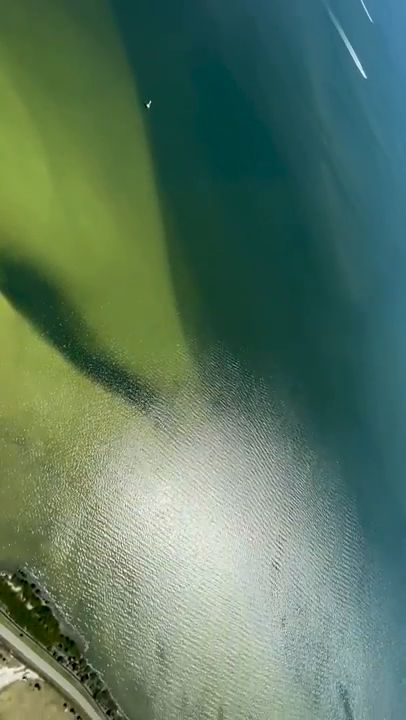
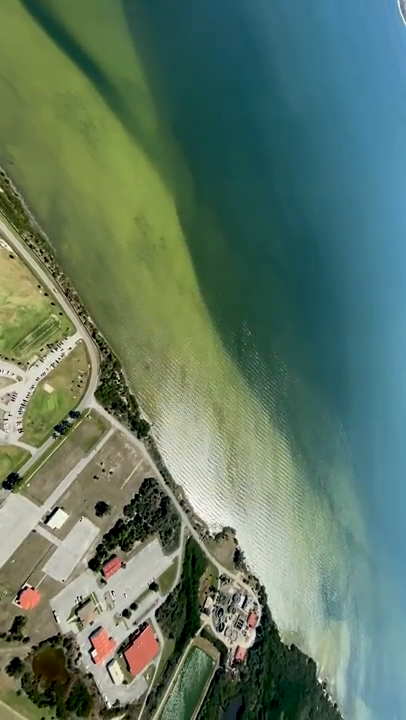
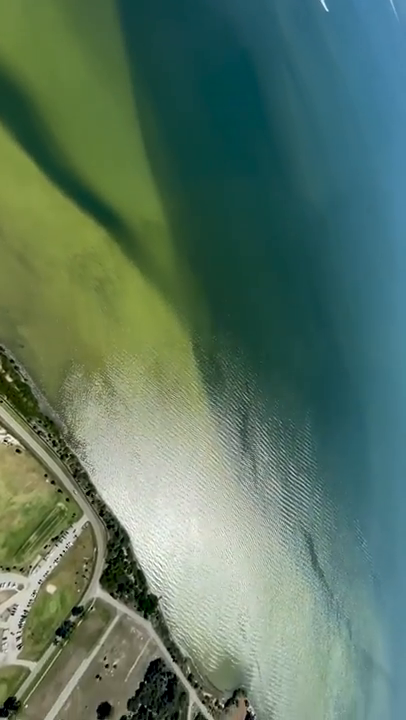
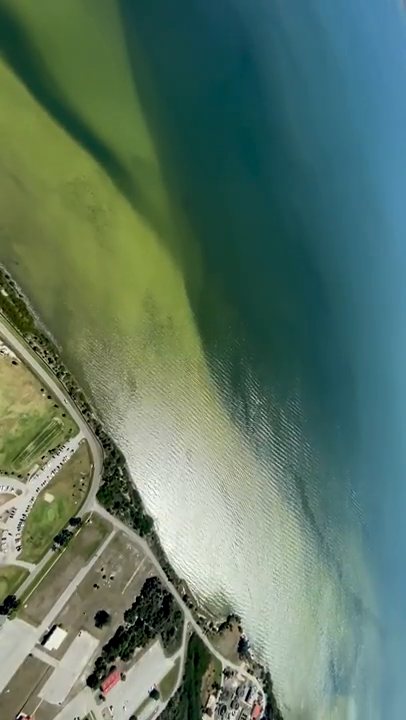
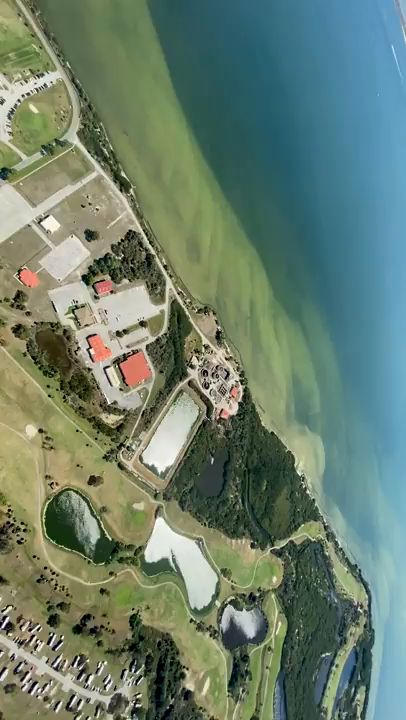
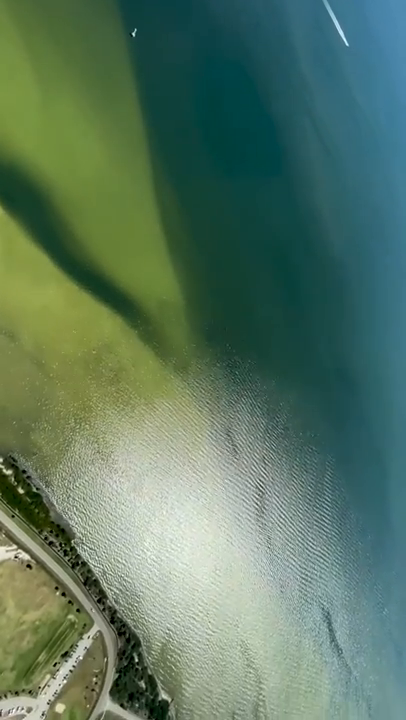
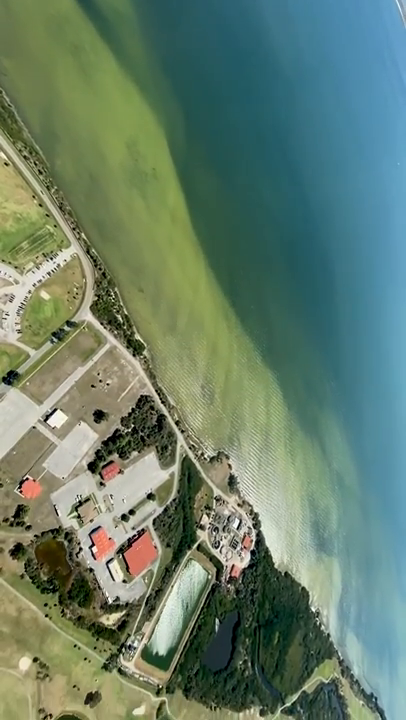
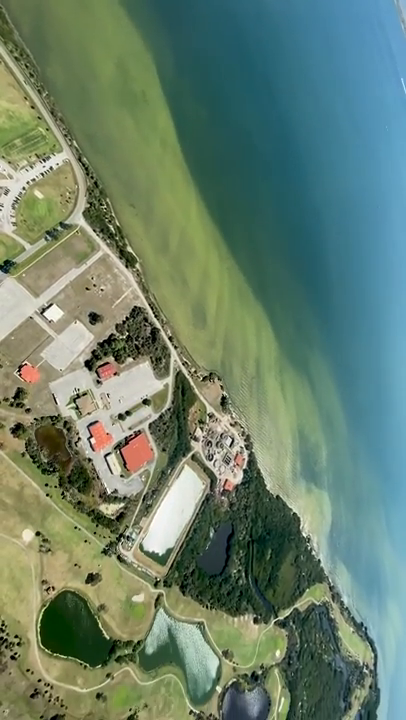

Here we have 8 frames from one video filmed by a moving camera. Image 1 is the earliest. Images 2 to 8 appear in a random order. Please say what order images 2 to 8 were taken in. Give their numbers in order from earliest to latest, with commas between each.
6, 3, 4, 2, 7, 8, 5
